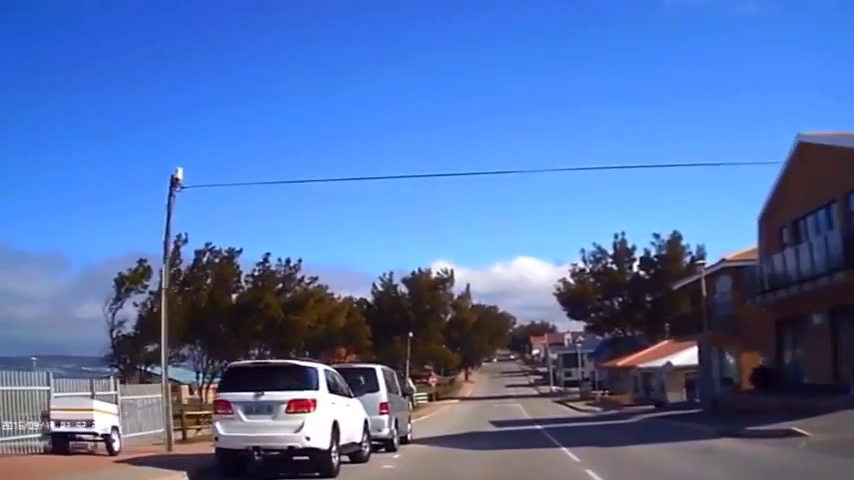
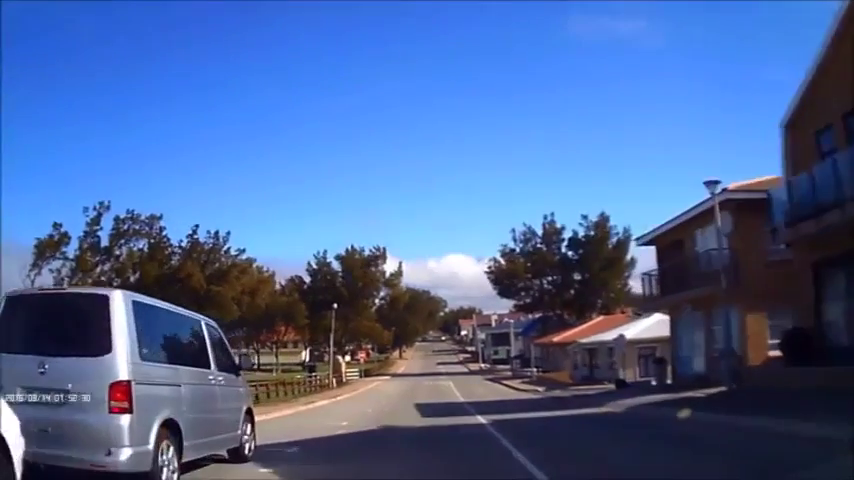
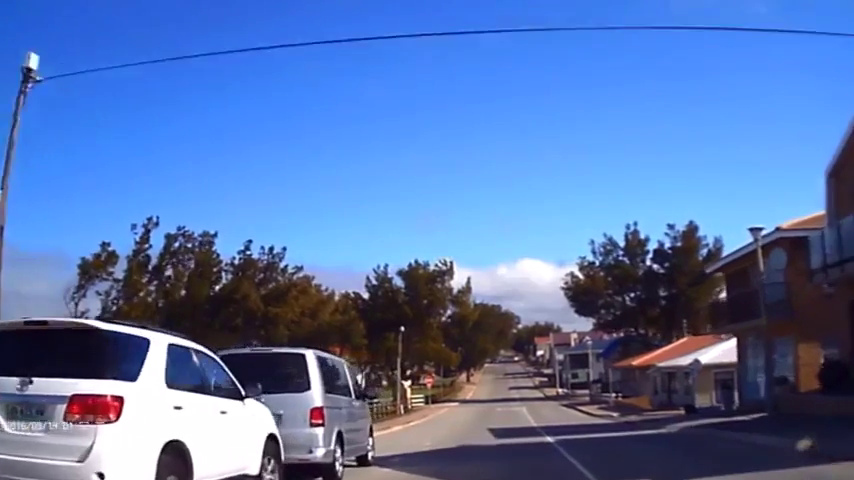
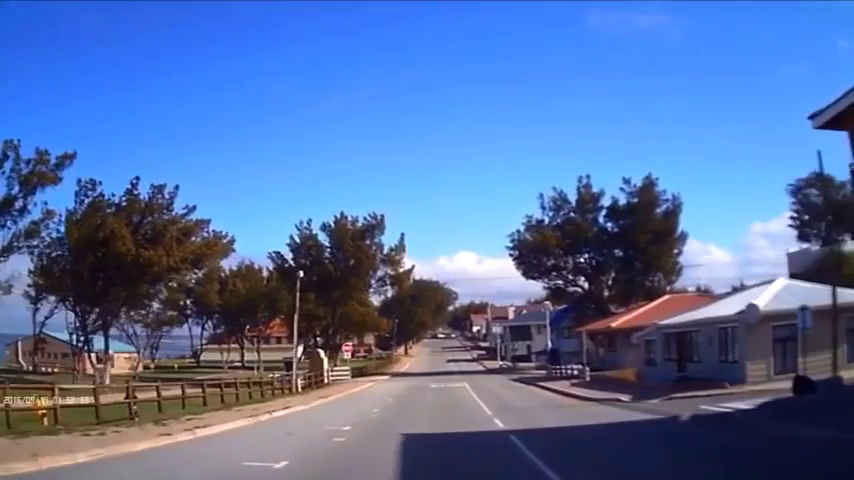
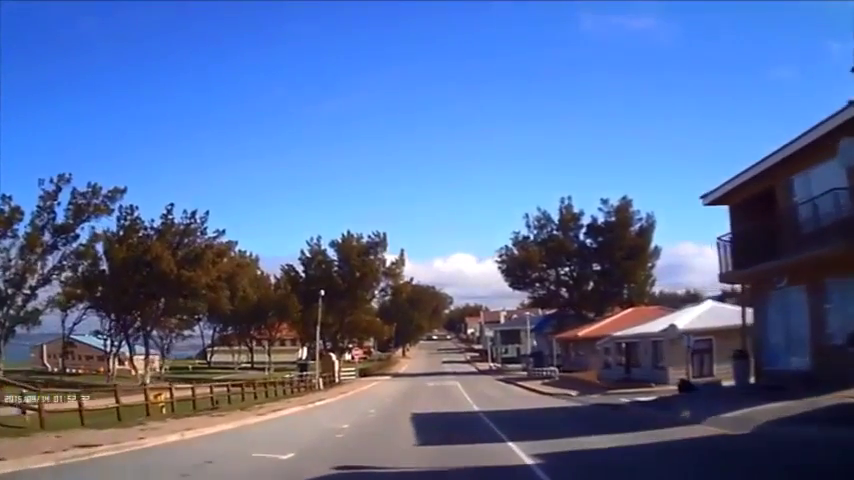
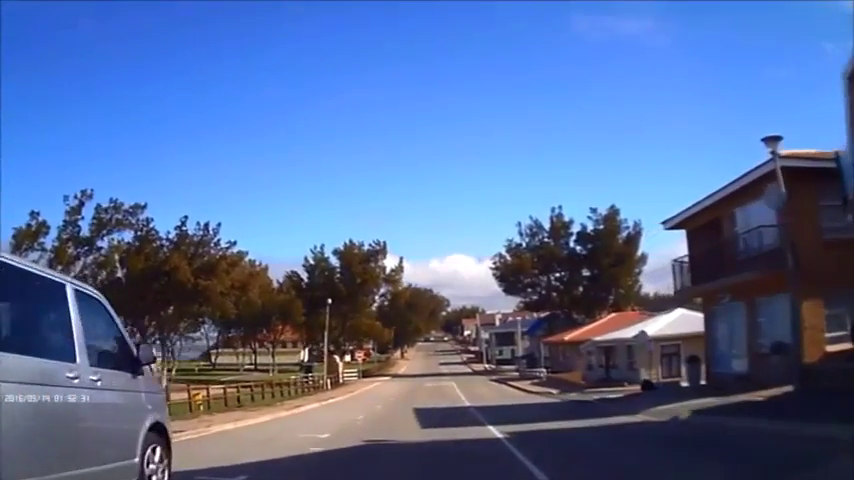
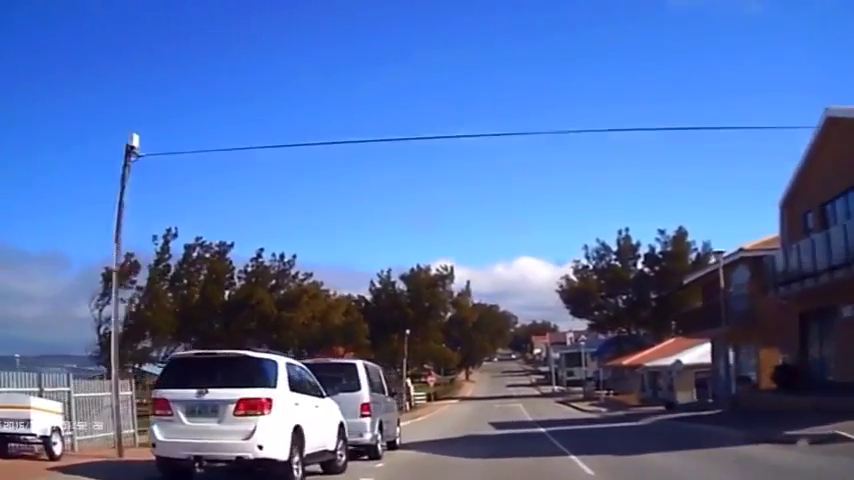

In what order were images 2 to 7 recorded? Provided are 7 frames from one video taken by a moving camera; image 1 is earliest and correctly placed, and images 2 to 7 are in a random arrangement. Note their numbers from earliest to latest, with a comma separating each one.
7, 3, 2, 6, 5, 4
